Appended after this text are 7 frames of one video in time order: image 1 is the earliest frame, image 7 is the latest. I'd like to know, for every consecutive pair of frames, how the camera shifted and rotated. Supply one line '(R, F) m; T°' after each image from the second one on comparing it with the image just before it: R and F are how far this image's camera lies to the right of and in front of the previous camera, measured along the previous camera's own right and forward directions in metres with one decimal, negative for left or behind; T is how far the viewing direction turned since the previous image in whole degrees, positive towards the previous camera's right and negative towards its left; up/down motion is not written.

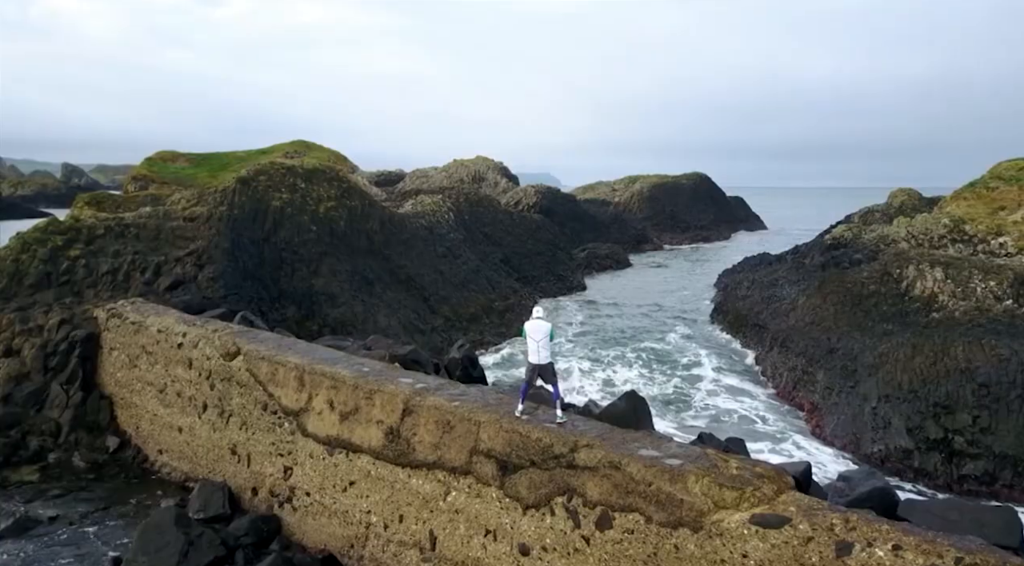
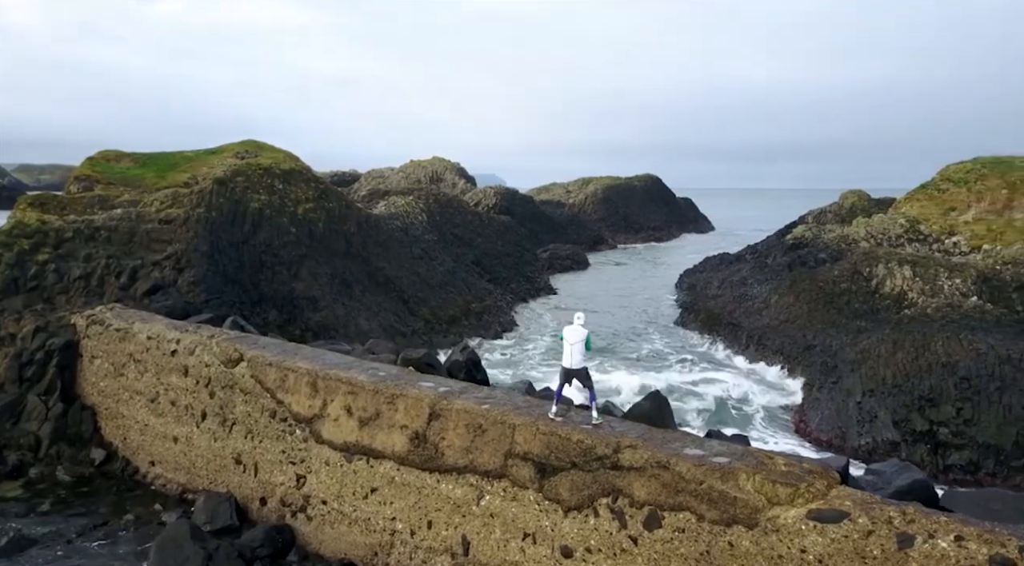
(-0.7, 0.0) m; +4°
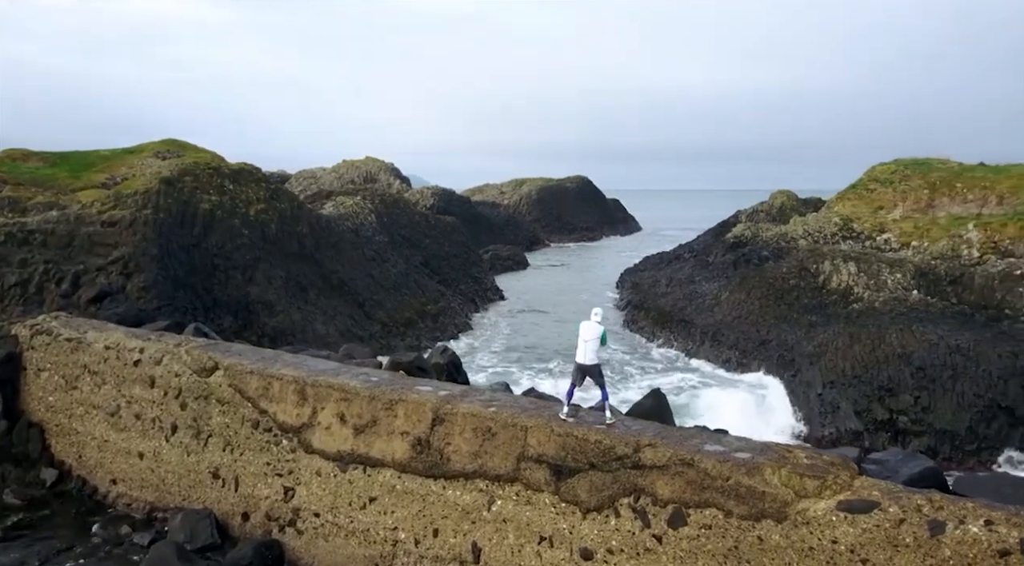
(-0.7, +0.1) m; +6°
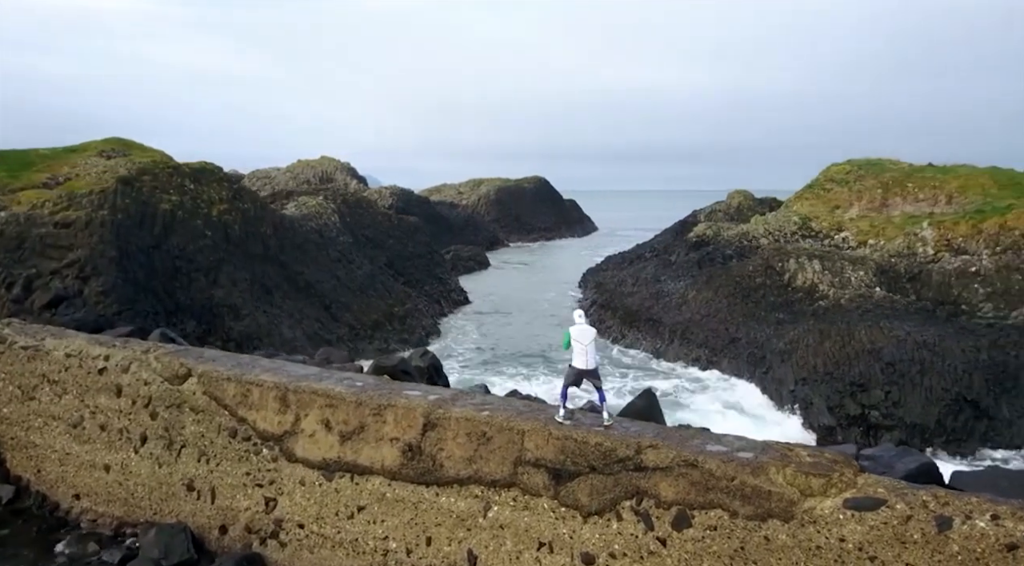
(-0.3, +0.1) m; +4°
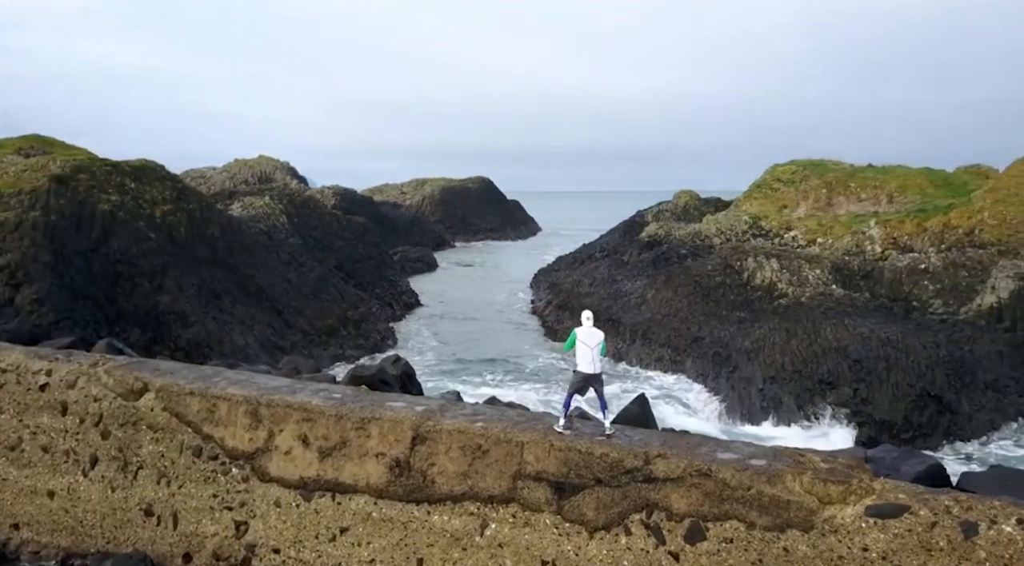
(-0.4, +0.3) m; +5°
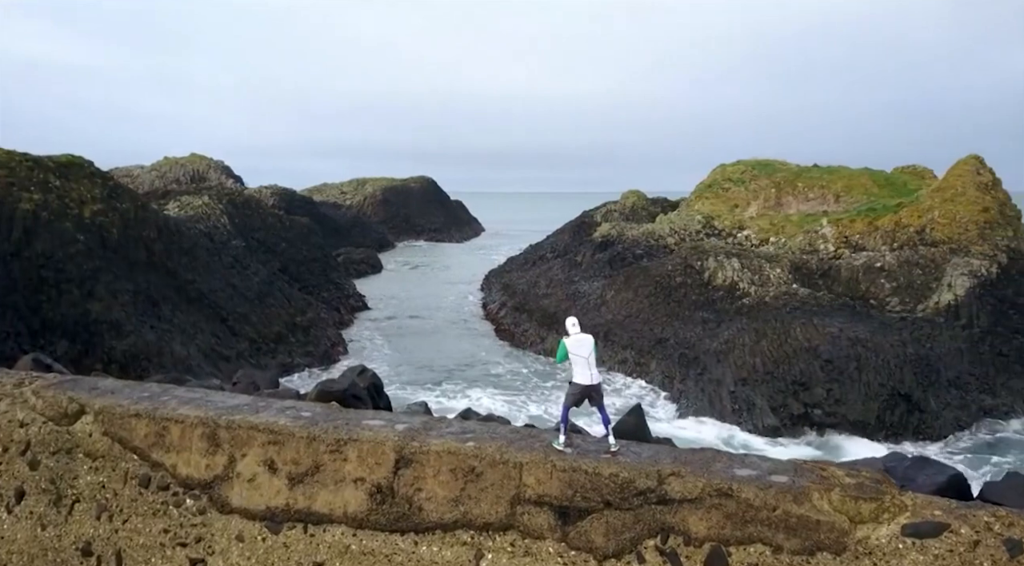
(-0.4, +0.5) m; +5°
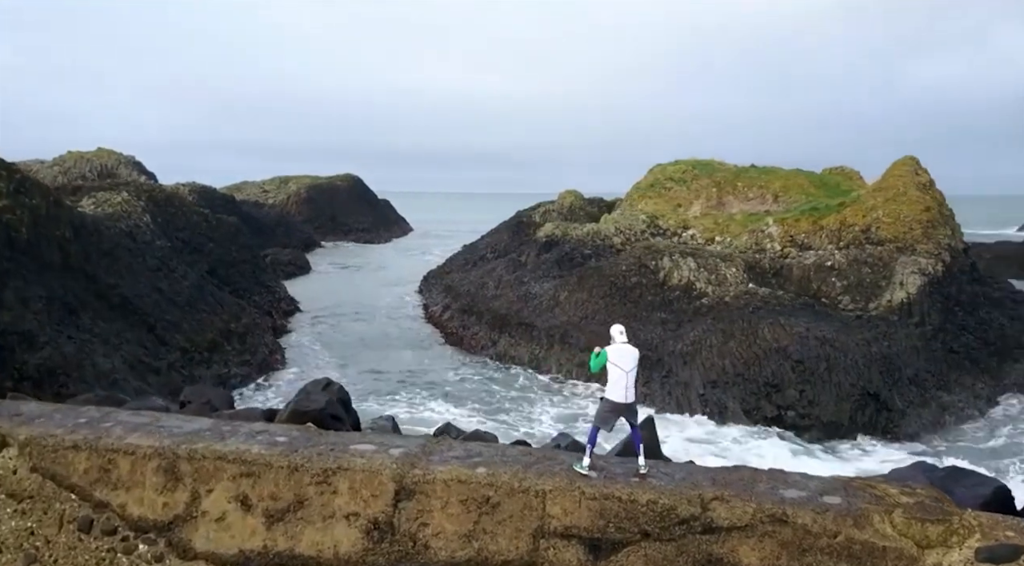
(-0.6, +0.6) m; +6°
